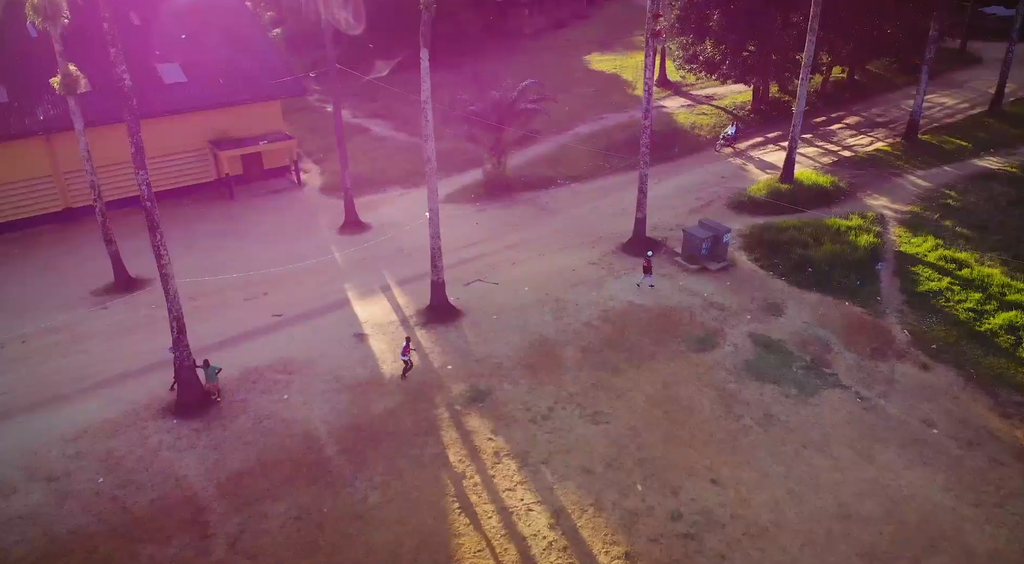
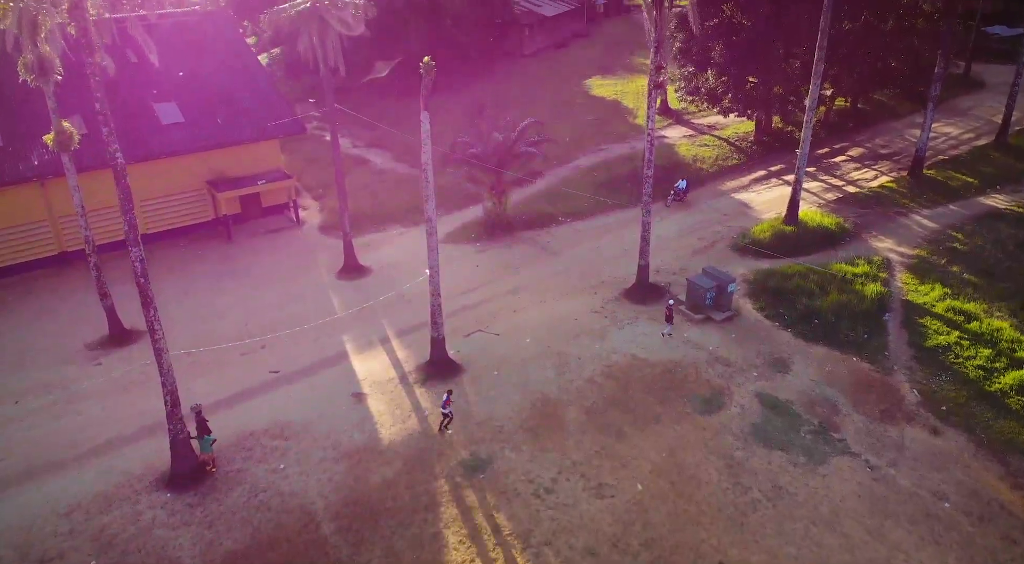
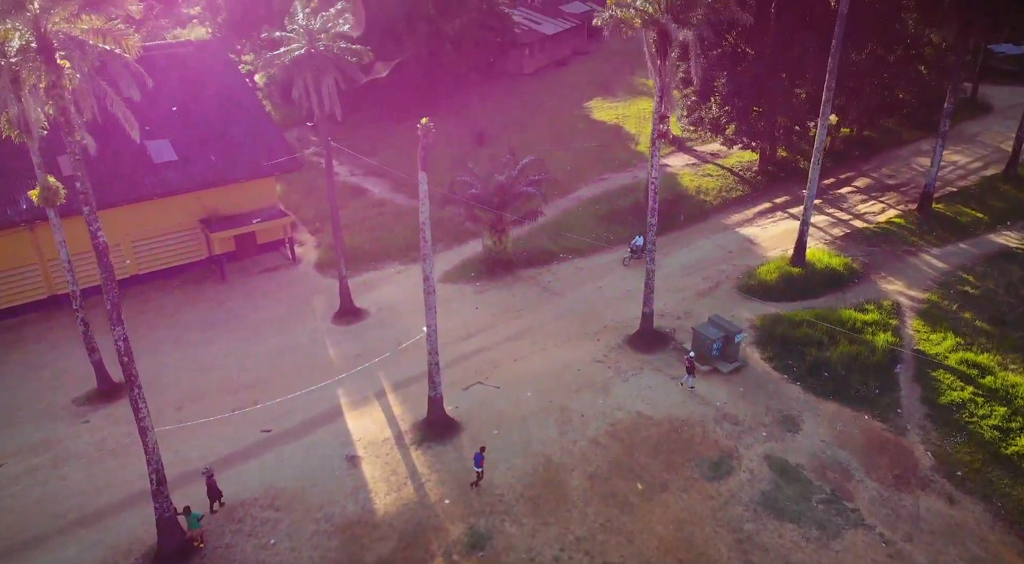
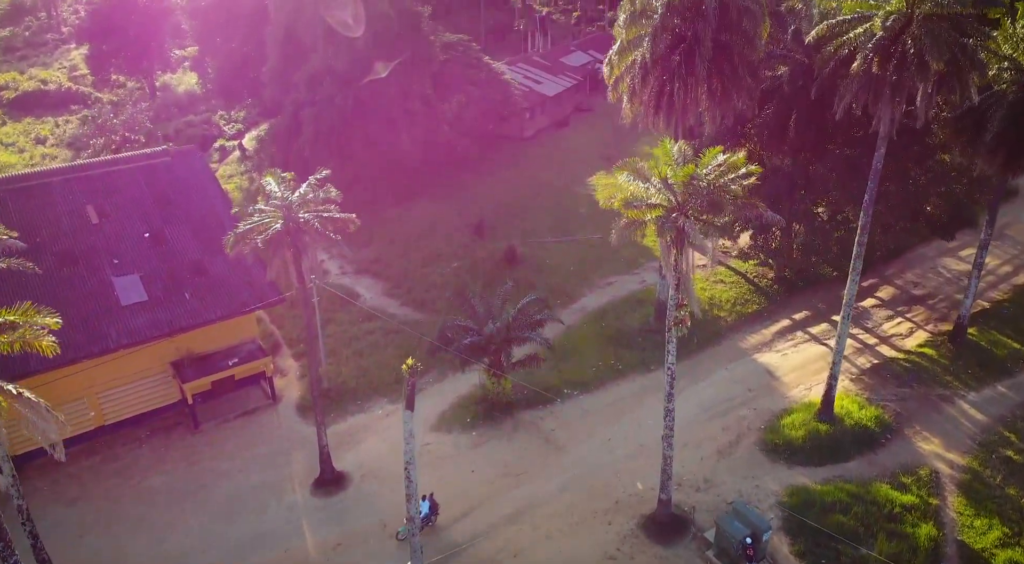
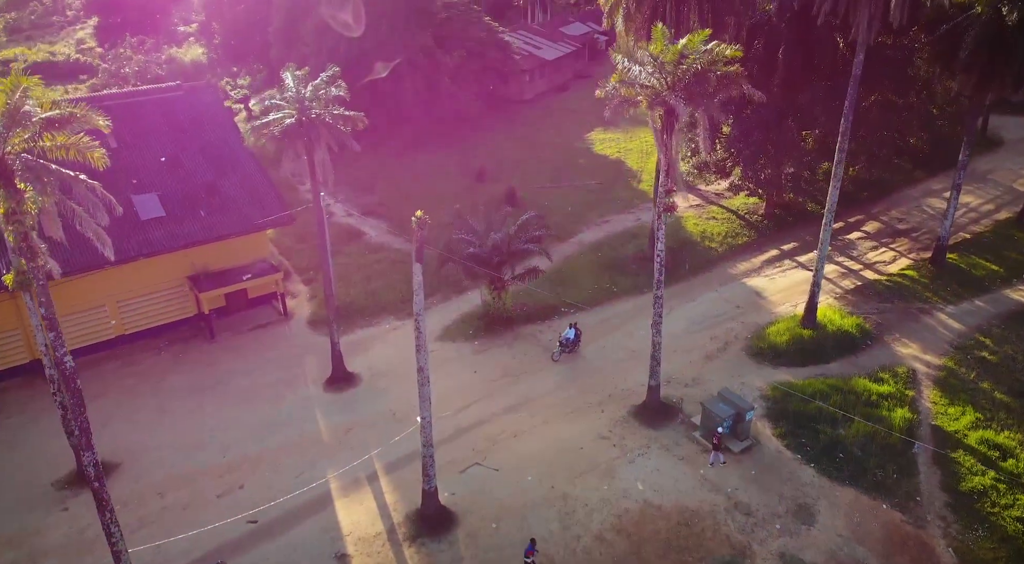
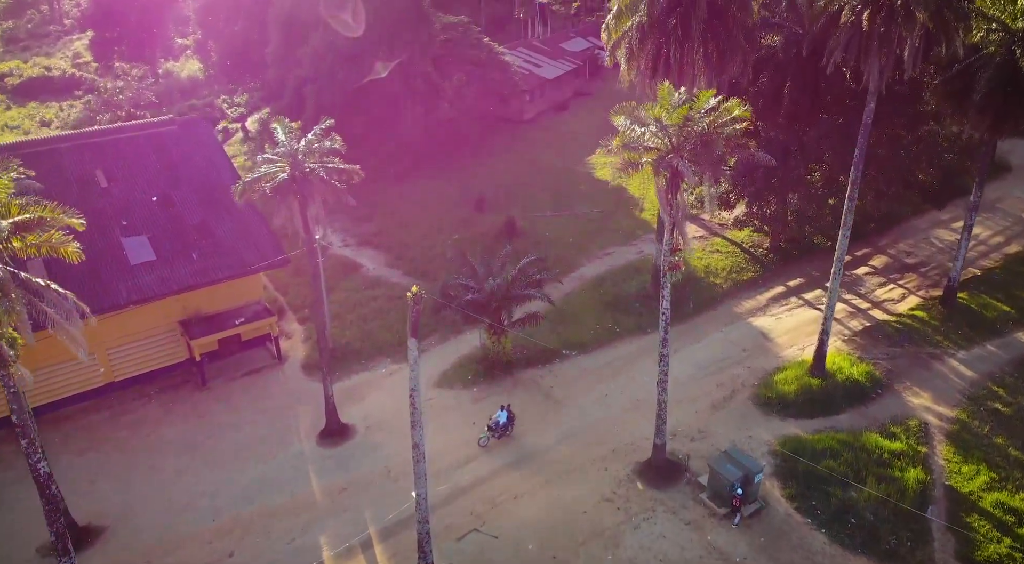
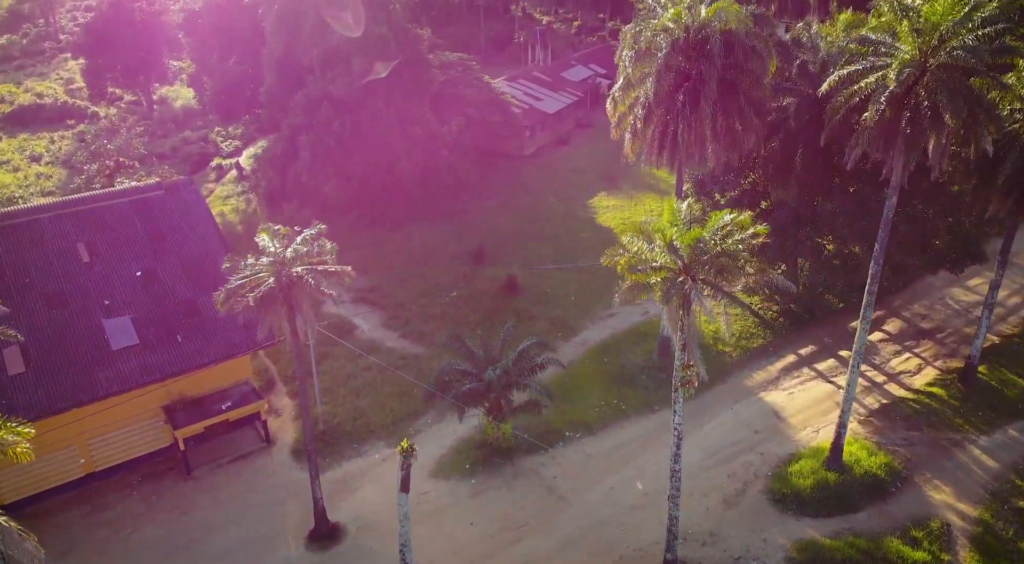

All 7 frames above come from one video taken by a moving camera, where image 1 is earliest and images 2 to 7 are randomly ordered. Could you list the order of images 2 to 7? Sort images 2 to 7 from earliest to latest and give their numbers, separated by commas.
2, 3, 5, 6, 4, 7
